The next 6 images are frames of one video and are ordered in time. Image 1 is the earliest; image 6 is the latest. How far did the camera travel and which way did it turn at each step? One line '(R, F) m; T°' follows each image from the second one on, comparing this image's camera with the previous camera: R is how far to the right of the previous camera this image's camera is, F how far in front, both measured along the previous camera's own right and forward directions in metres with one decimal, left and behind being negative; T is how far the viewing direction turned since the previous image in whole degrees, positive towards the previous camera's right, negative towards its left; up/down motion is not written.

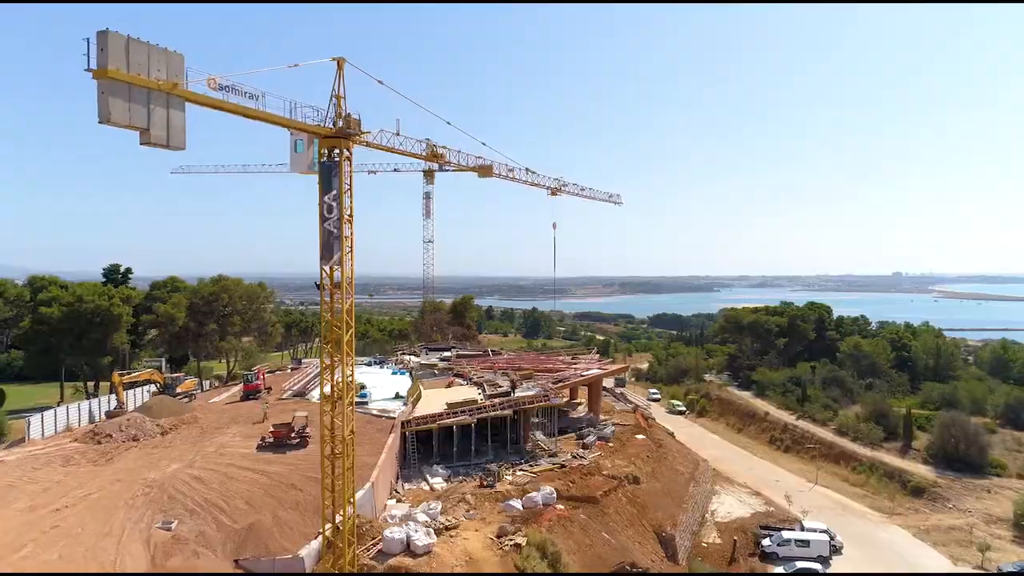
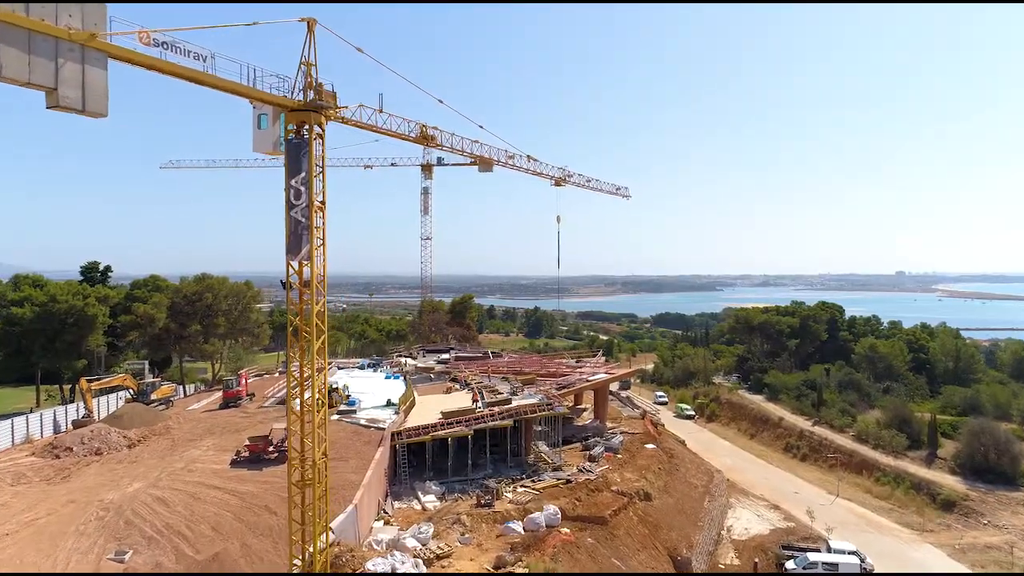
(+0.1, +2.1) m; 0°
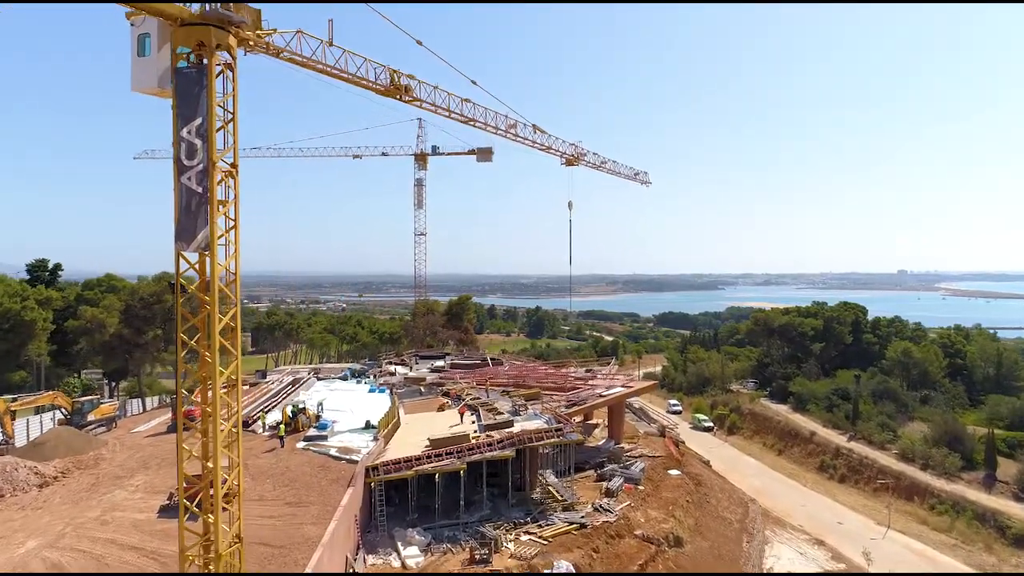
(0.0, +4.1) m; 0°
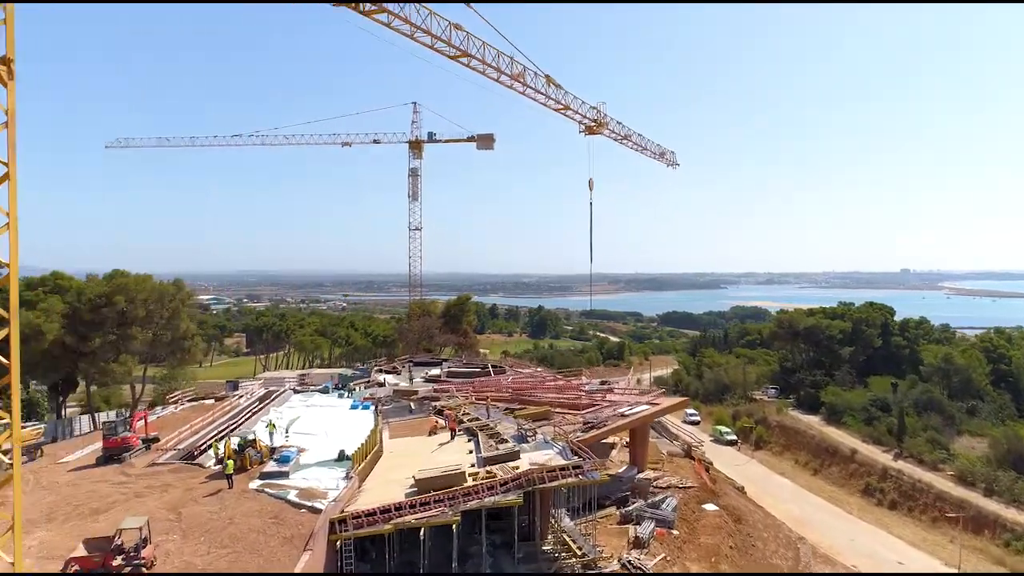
(-0.1, +4.0) m; 0°
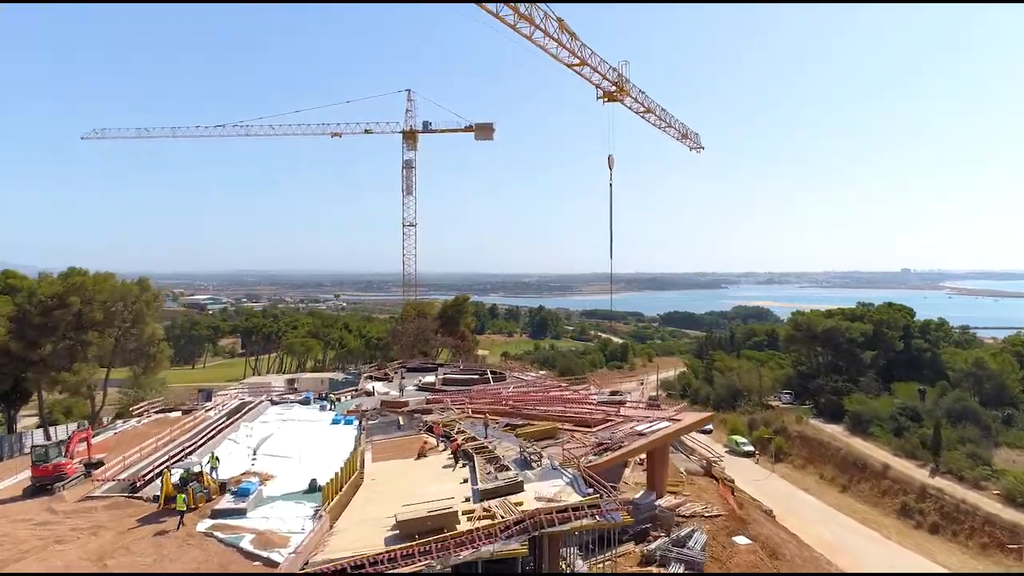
(-0.1, +2.8) m; 0°
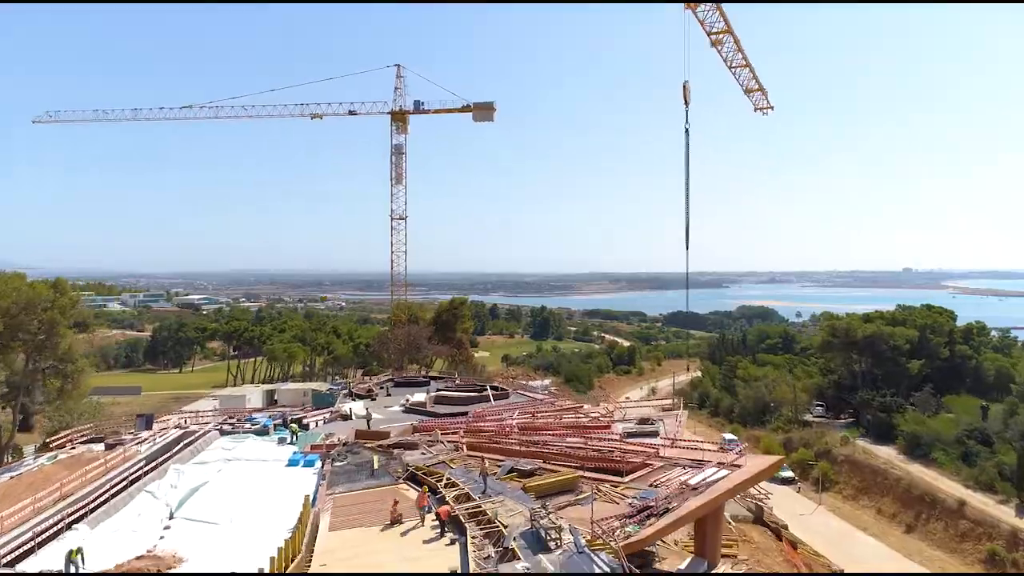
(-0.2, +4.8) m; 0°
